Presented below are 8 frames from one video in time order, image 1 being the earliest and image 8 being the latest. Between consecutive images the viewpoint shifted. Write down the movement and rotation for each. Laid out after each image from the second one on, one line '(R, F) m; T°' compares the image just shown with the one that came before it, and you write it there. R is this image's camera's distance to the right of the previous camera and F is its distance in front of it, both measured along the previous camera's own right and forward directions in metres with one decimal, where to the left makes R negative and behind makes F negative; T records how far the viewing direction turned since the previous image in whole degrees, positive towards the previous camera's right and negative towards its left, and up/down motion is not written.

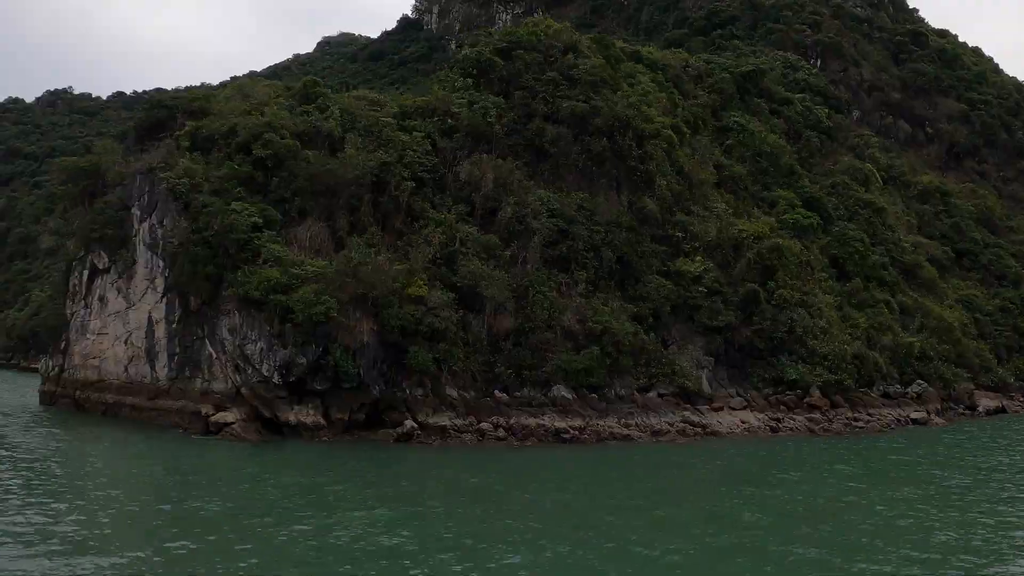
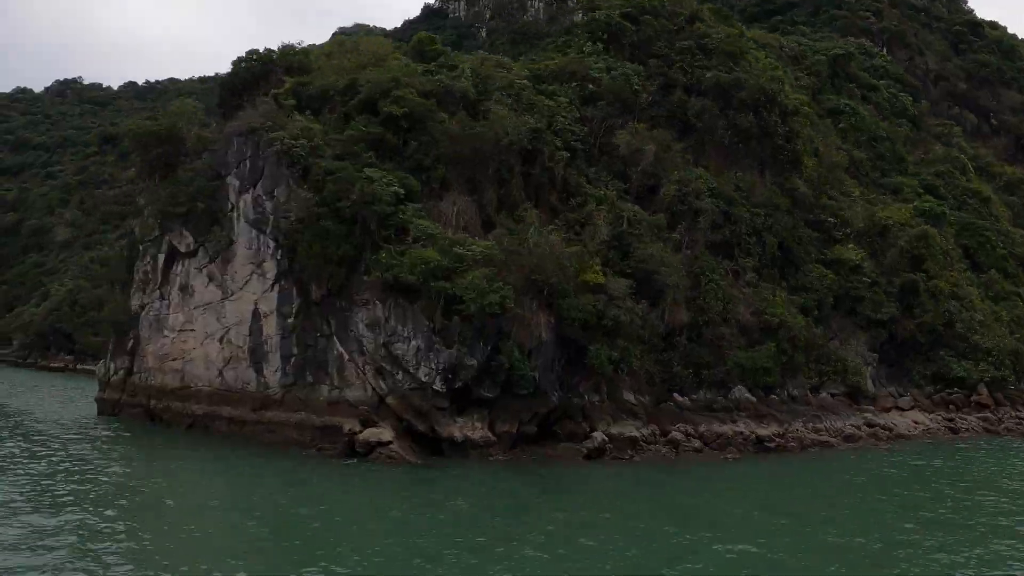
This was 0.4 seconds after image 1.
(-6.0, +4.0) m; +4°
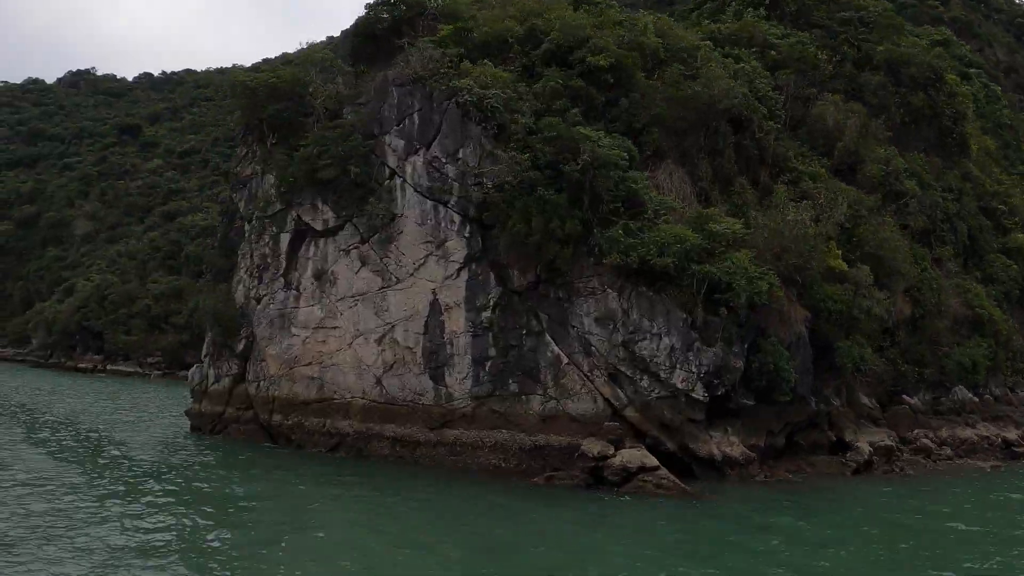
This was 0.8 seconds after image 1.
(-5.8, +3.7) m; +4°
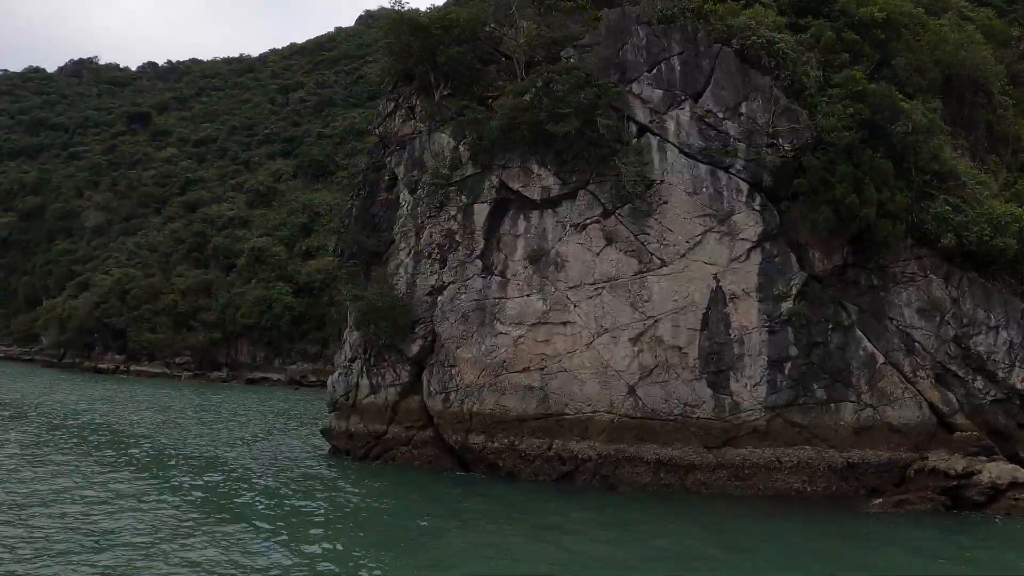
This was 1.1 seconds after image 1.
(-5.0, +2.7) m; +3°
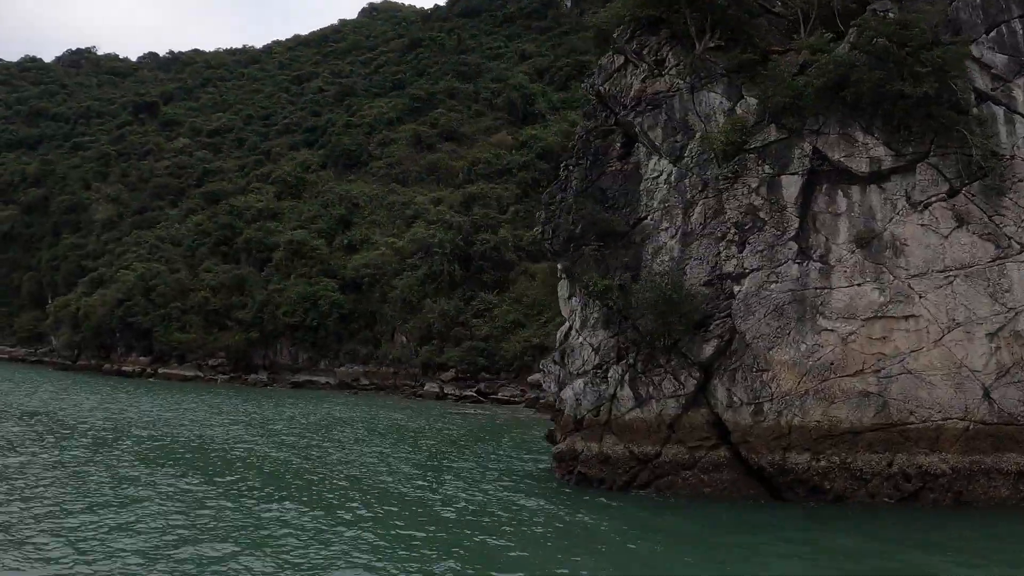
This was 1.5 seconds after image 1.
(-4.7, +2.9) m; +2°
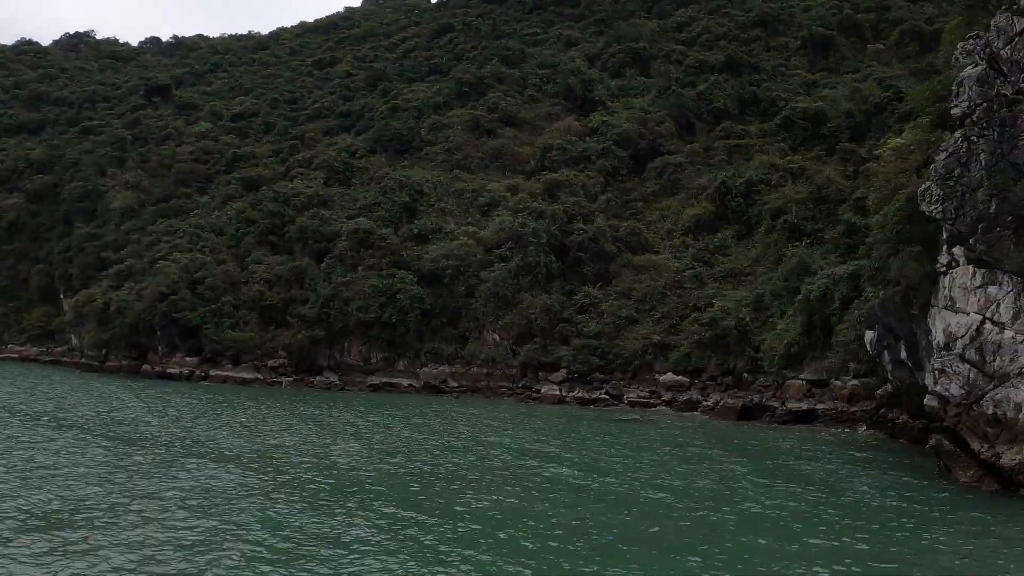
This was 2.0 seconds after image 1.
(-6.4, +3.4) m; +3°
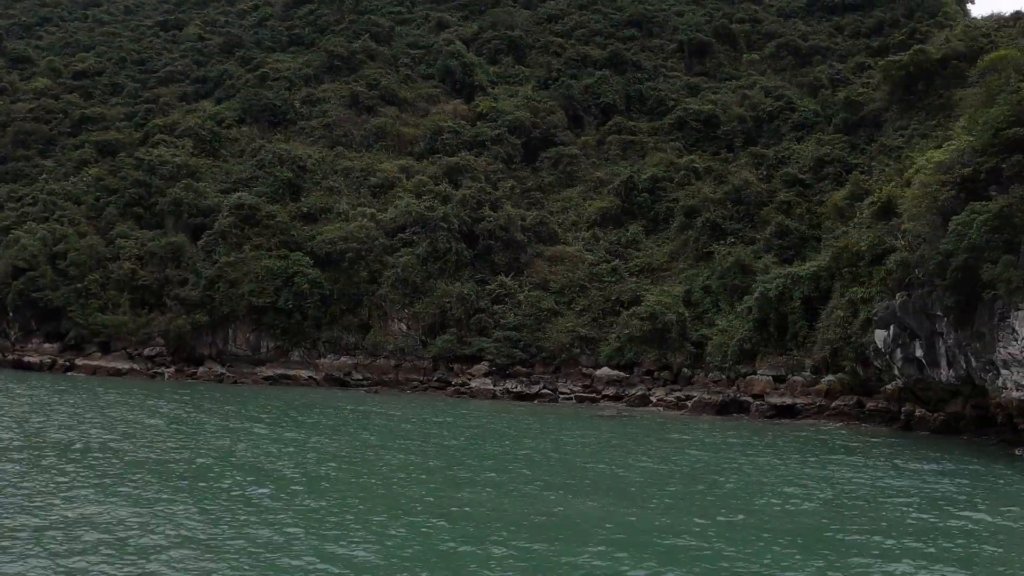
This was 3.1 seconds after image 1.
(-3.1, +1.9) m; +12°
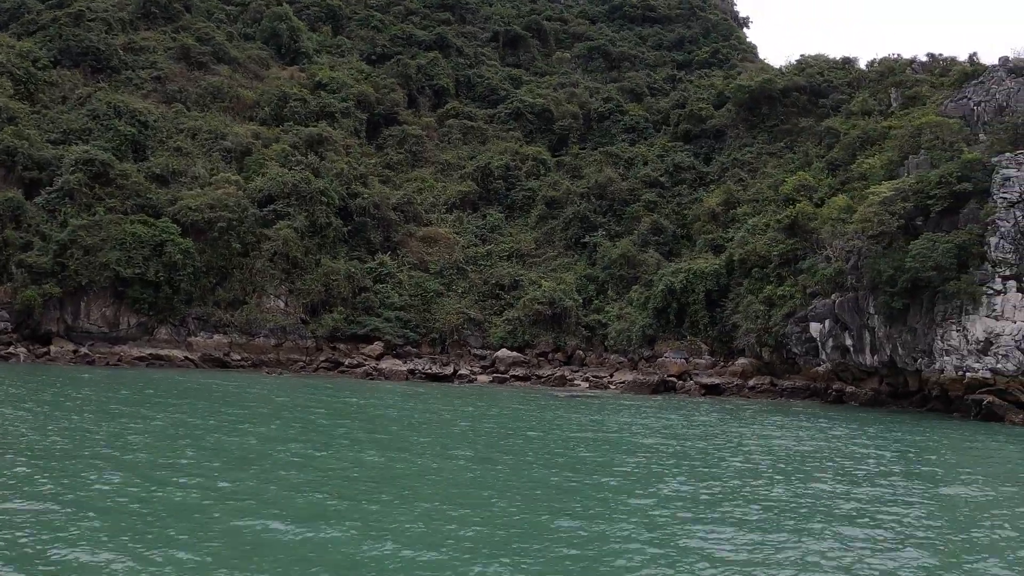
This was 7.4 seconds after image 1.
(-5.8, -0.2) m; +18°
